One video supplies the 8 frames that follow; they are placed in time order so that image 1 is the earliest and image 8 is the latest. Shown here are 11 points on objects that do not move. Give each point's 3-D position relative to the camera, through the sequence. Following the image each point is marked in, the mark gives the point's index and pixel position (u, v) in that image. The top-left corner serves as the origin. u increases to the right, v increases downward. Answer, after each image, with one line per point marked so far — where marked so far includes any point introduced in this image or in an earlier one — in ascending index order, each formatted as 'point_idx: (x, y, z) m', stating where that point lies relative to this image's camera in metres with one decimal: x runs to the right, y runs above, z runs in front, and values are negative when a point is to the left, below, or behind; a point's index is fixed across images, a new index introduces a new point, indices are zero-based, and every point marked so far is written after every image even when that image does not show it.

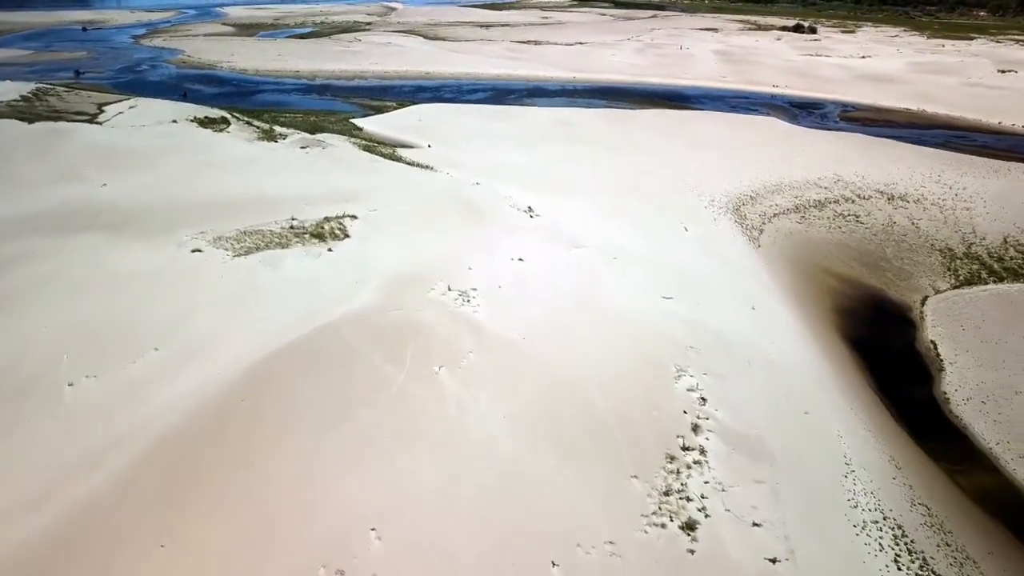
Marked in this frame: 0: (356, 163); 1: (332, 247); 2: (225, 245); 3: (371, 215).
0: (-3.5, +2.8, +16.4) m
1: (-2.9, +0.6, +11.6) m
2: (-4.5, +0.7, +11.4) m
3: (-2.5, +1.3, +13.1) m
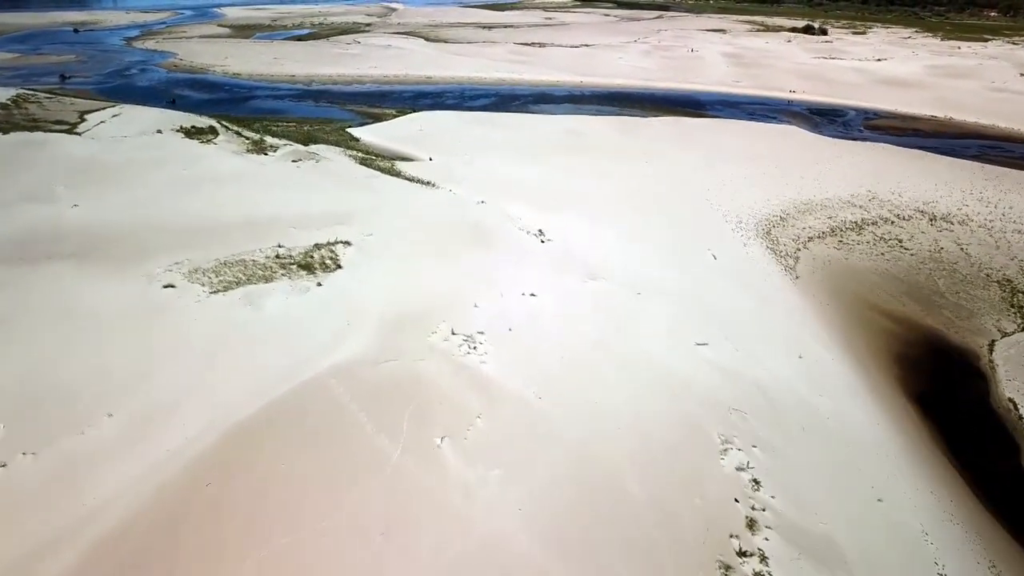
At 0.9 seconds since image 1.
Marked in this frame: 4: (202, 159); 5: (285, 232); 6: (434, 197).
0: (-3.3, +2.2, +15.2) m
1: (-2.7, +0.1, +10.3) m
2: (-4.3, +0.1, +10.2) m
3: (-2.4, +0.8, +11.9) m
4: (-6.9, +2.9, +16.3) m
5: (-3.8, +0.9, +12.3) m
6: (-1.5, +1.8, +14.4) m
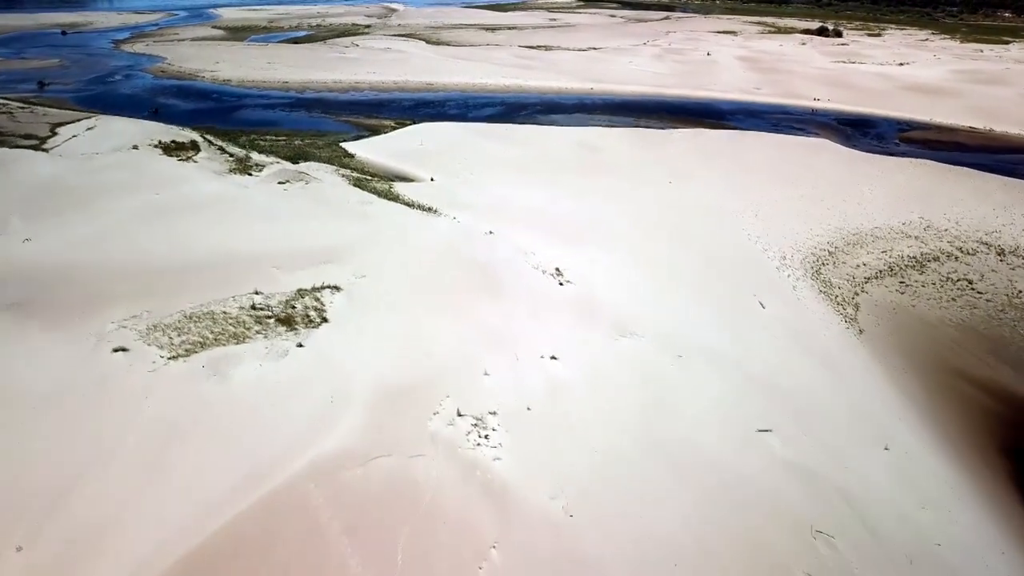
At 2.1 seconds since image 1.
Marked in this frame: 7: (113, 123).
0: (-3.1, +1.5, +13.6) m
1: (-2.5, -0.6, +8.7) m
2: (-4.1, -0.6, +8.6) m
3: (-2.2, 0.0, +10.3) m
4: (-6.7, +2.1, +14.7) m
5: (-3.6, +0.2, +10.7) m
6: (-1.3, +1.1, +12.7) m
7: (-10.4, +4.3, +19.1) m
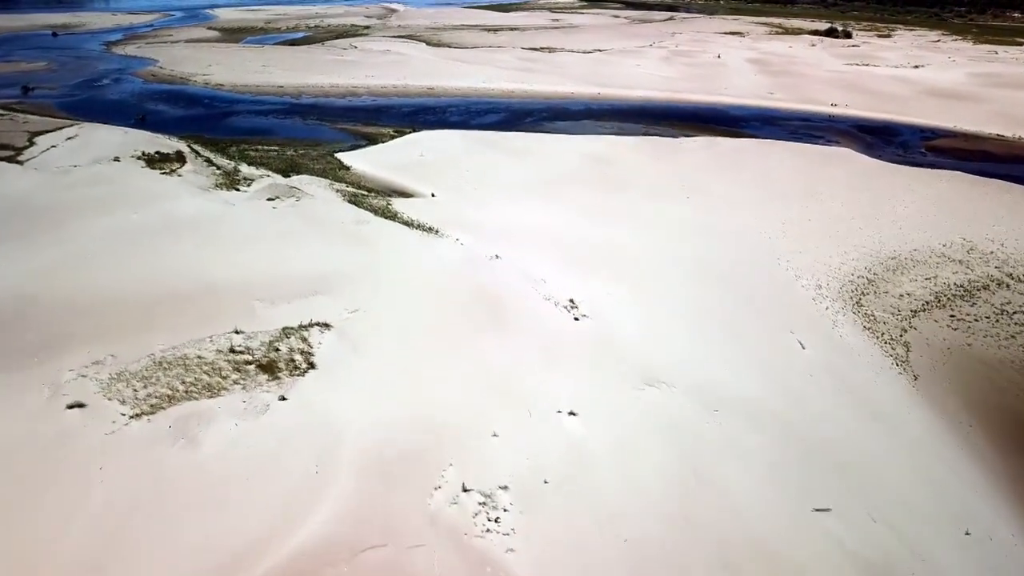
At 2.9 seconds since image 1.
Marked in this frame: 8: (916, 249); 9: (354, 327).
0: (-3.0, +1.1, +12.5) m
1: (-2.4, -1.1, +7.7) m
2: (-4.0, -1.1, +7.5) m
3: (-2.0, -0.4, +9.3) m
4: (-6.5, +1.7, +13.6) m
5: (-3.5, -0.2, +9.6) m
6: (-1.2, +0.6, +11.7) m
7: (-10.3, +3.8, +18.0) m
8: (+6.8, +0.7, +12.3) m
9: (-1.9, -0.5, +9.1) m
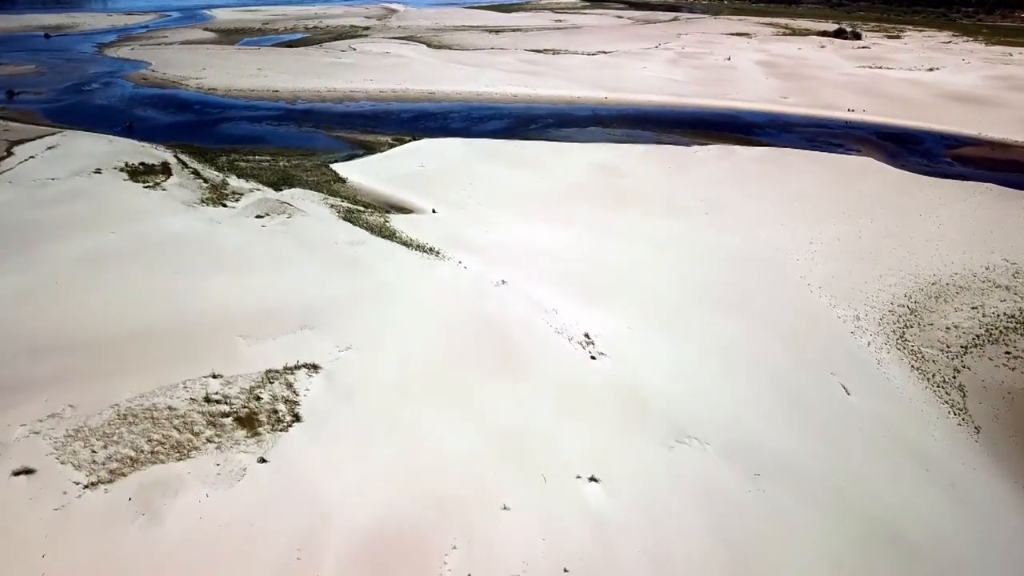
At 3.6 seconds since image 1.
0: (-2.9, +0.7, +11.6) m
1: (-2.3, -1.5, +6.8) m
2: (-3.9, -1.5, +6.6) m
3: (-1.9, -0.8, +8.3) m
4: (-6.4, +1.3, +12.7) m
5: (-3.4, -0.7, +8.7) m
6: (-1.1, +0.2, +10.8) m
7: (-10.1, +3.4, +17.1) m
8: (+6.9, +0.2, +11.3) m
9: (-1.8, -0.9, +8.1) m
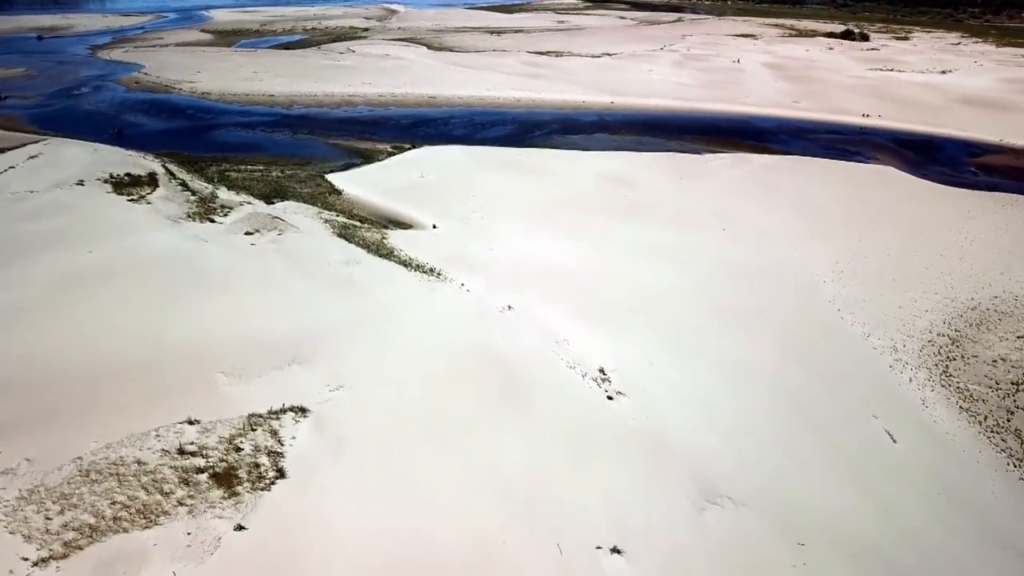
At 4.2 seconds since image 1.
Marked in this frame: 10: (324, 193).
0: (-2.8, +0.3, +10.8) m
1: (-2.2, -1.8, +6.0) m
2: (-3.8, -1.8, +5.8) m
3: (-1.8, -1.2, +7.5) m
4: (-6.3, +0.9, +11.9) m
5: (-3.3, -1.0, +7.9) m
6: (-1.0, -0.2, +10.0) m
7: (-10.0, +3.1, +16.3) m
8: (+7.0, -0.1, +10.5) m
9: (-1.7, -1.3, +7.3) m
10: (-3.8, +1.9, +14.7) m
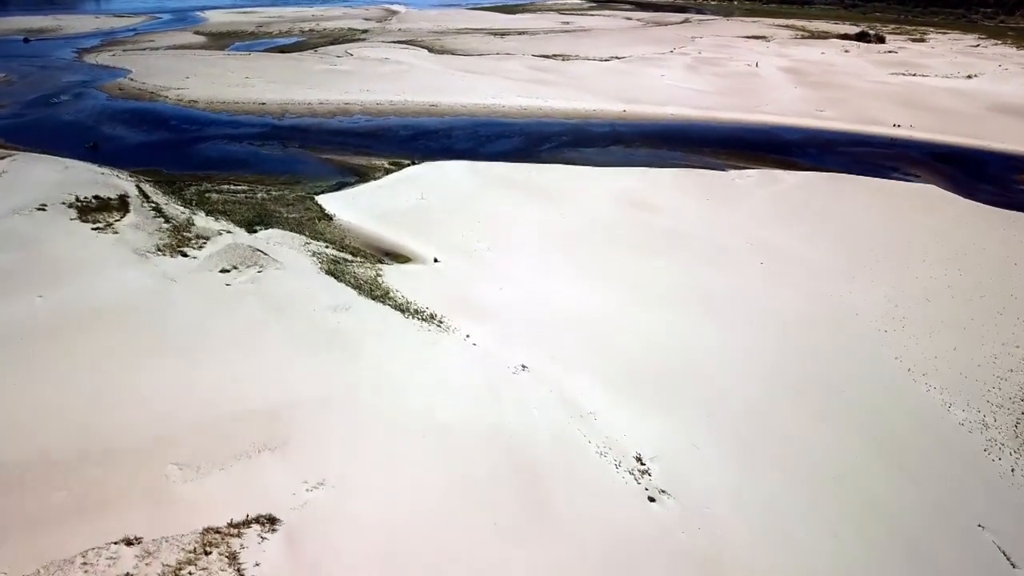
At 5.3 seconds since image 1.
0: (-2.6, -0.4, +9.4) m
1: (-2.0, -2.5, +4.5) m
2: (-3.6, -2.5, +4.3) m
3: (-1.7, -1.8, +6.1) m
4: (-6.1, +0.3, +10.5) m
5: (-3.1, -1.7, +6.5) m
6: (-0.8, -0.8, +8.5) m
7: (-9.9, +2.4, +14.9) m
8: (+7.1, -0.8, +9.1) m
9: (-1.6, -1.9, +5.9) m
10: (-3.6, +1.3, +13.2) m
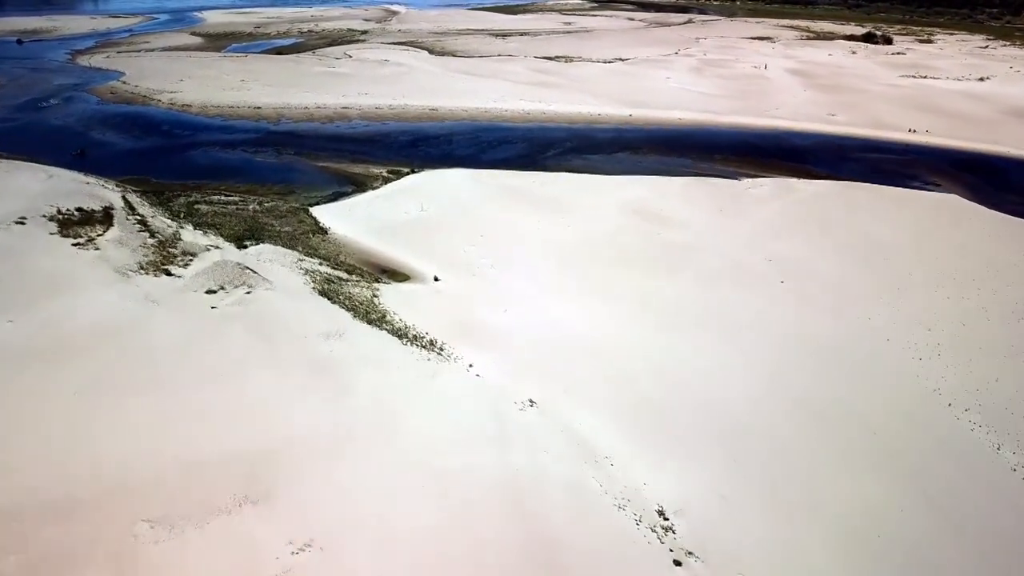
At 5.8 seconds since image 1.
0: (-2.5, -0.7, +8.7) m
1: (-2.0, -2.8, +3.8) m
2: (-3.6, -2.8, +3.7) m
3: (-1.6, -2.1, +5.4) m
4: (-6.1, 0.0, +9.8) m
5: (-3.1, -2.0, +5.8) m
6: (-0.7, -1.1, +7.8) m
7: (-9.8, +2.1, +14.2) m
8: (+7.2, -1.1, +8.4) m
9: (-1.5, -2.2, +5.2) m
10: (-3.5, +1.0, +12.6) m
